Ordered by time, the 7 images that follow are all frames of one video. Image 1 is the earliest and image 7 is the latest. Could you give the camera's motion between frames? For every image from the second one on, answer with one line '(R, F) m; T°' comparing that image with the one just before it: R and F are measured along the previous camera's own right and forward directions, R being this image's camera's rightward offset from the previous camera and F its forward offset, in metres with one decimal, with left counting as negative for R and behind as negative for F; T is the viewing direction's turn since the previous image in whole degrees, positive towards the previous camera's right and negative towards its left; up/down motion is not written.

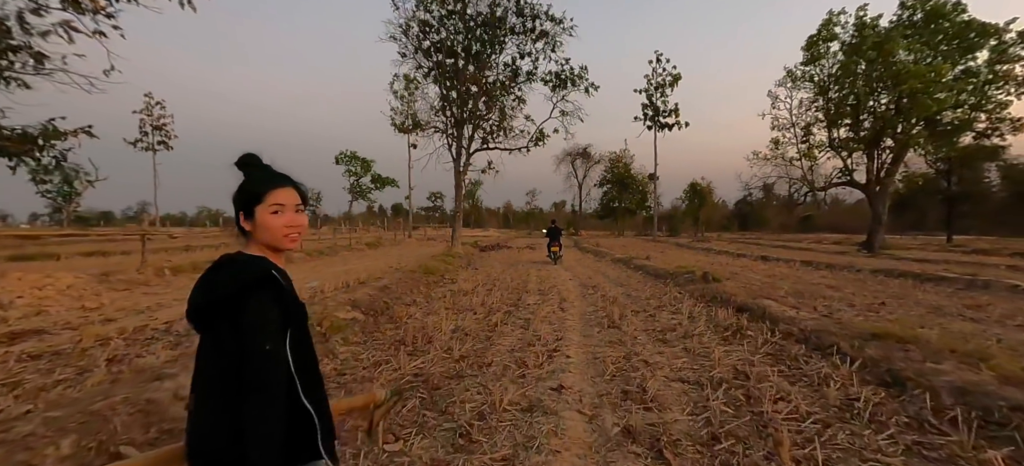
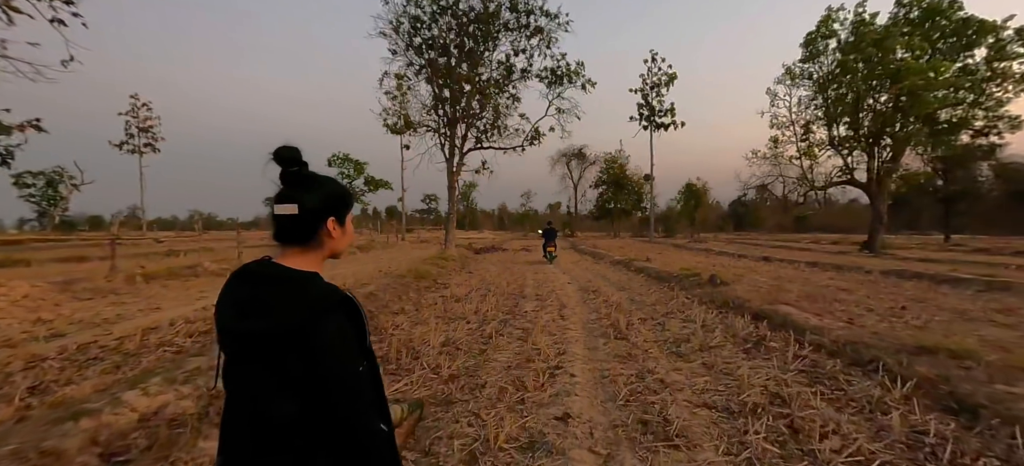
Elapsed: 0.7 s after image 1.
(0.0, +0.7) m; +1°
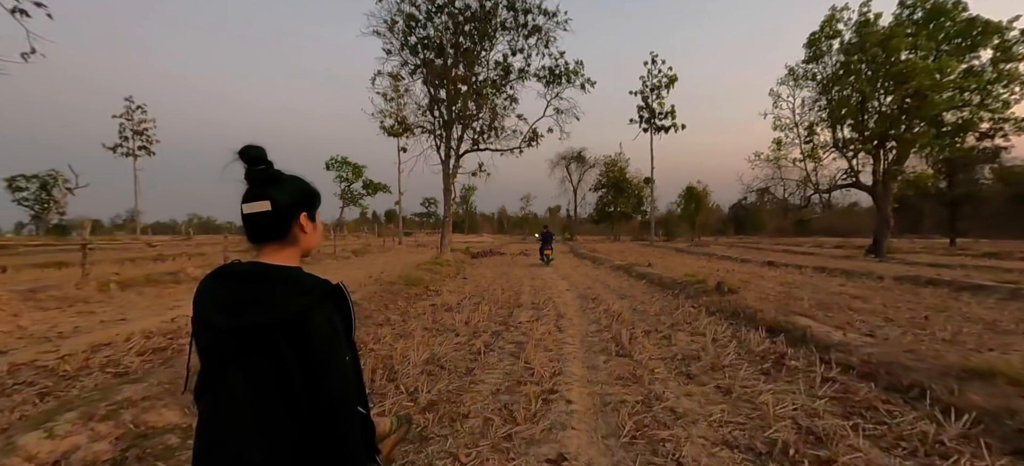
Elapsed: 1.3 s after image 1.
(+0.1, +0.6) m; 0°
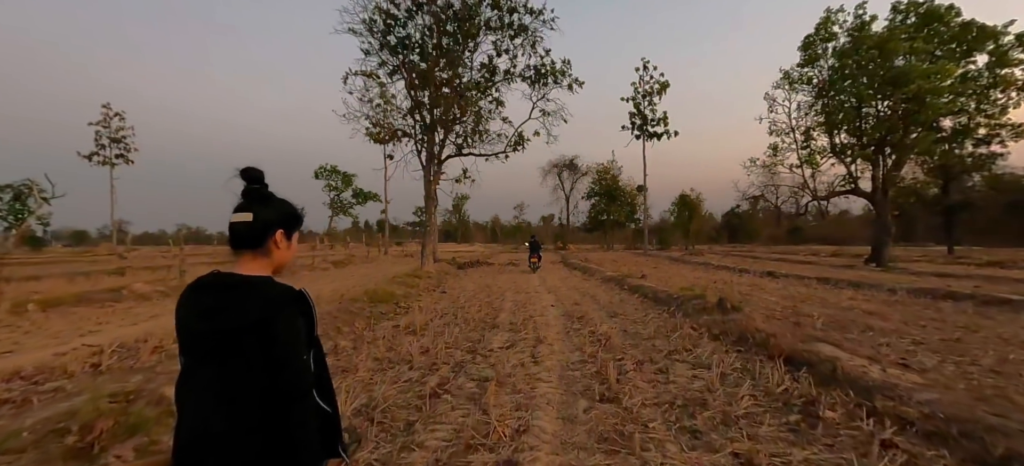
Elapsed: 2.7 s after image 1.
(+0.5, +1.2) m; +1°
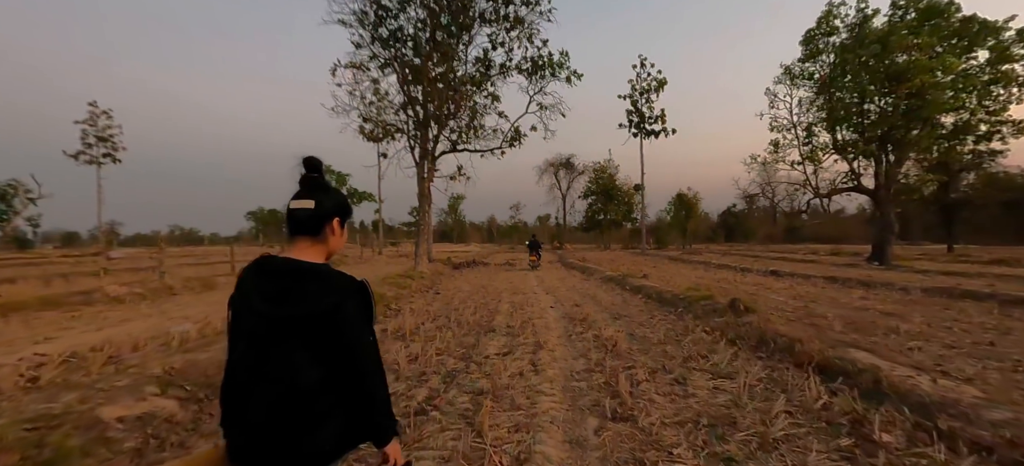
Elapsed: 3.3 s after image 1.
(0.0, +0.6) m; +1°
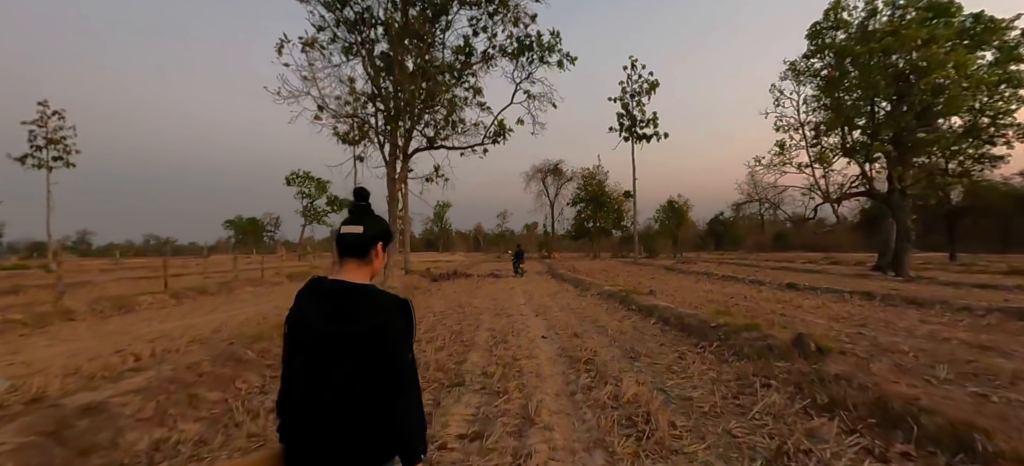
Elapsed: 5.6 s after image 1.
(+0.2, +2.5) m; +2°
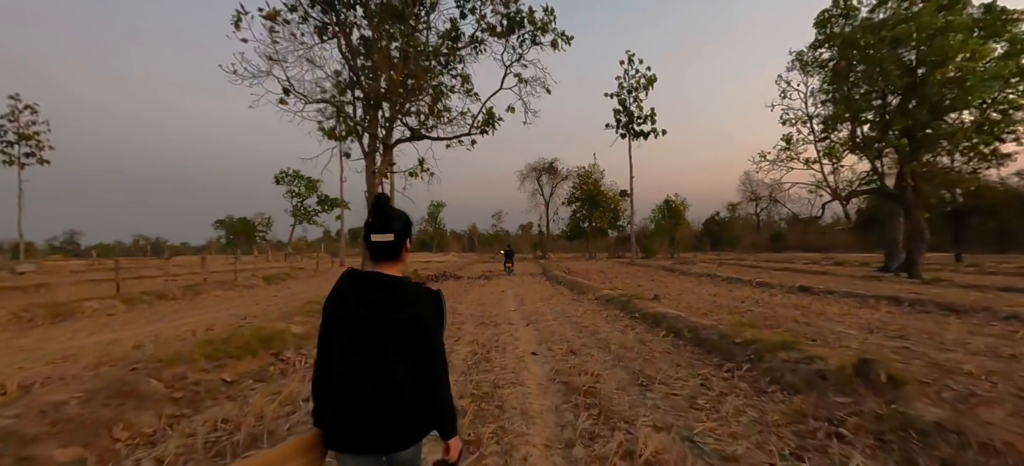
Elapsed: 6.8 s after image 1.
(+0.2, +1.4) m; +1°
